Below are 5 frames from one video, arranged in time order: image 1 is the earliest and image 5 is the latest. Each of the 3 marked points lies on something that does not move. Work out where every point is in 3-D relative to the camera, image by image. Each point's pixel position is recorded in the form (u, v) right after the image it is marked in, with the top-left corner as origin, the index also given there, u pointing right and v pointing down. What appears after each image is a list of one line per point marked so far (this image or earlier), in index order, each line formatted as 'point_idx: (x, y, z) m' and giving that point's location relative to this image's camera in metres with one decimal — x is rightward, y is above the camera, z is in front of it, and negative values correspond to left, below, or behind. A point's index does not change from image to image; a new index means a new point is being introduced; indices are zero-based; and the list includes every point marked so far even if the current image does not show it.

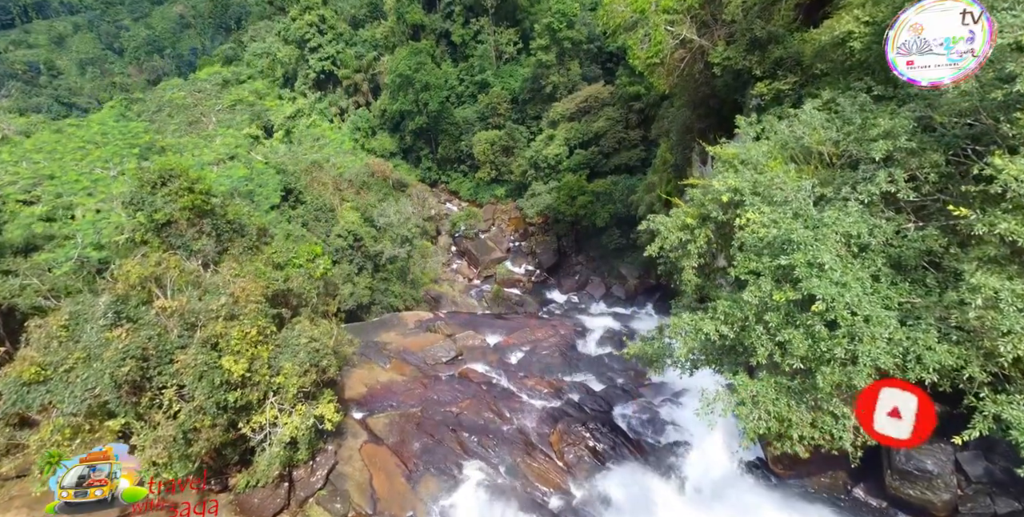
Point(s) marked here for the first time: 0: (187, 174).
0: (-6.8, +1.6, +11.5) m
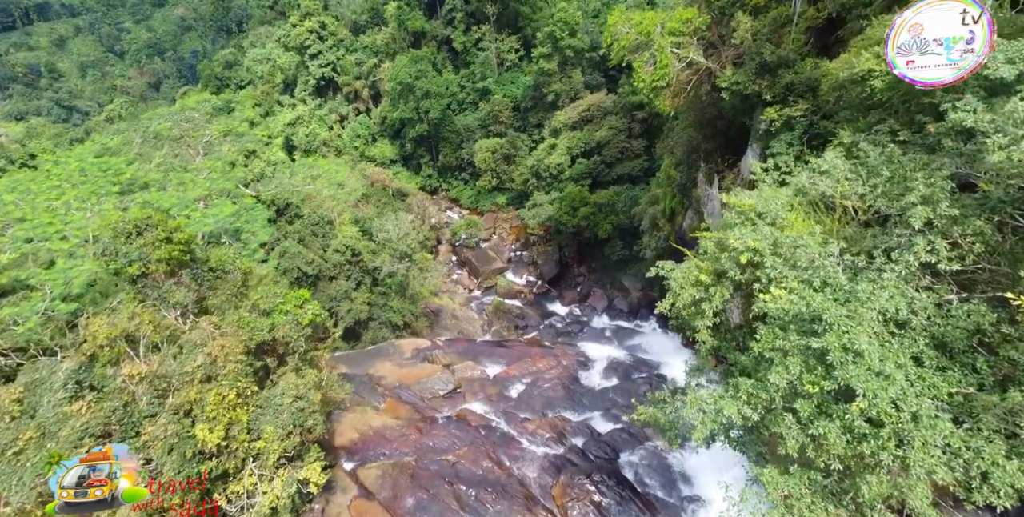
0: (-6.8, +0.7, +10.7) m
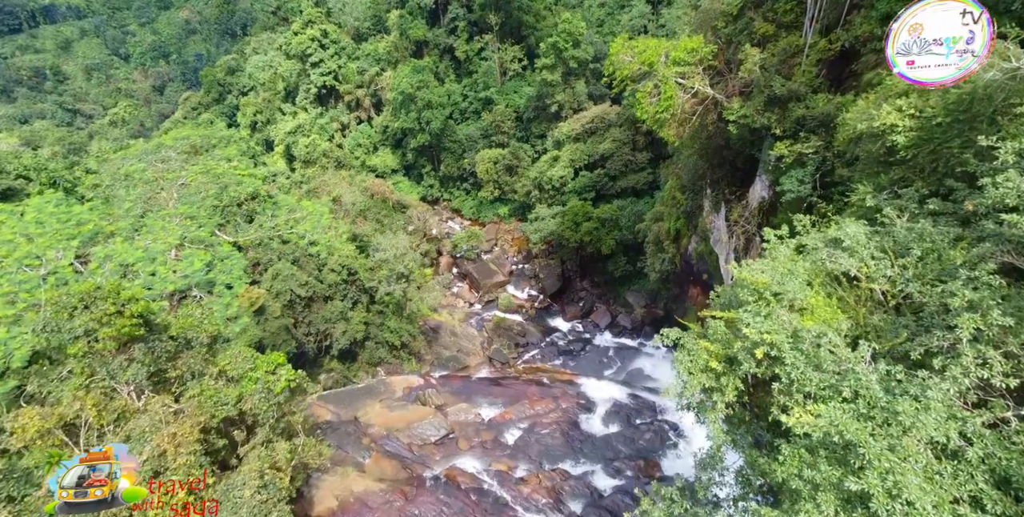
0: (-7.0, -0.6, +9.8) m
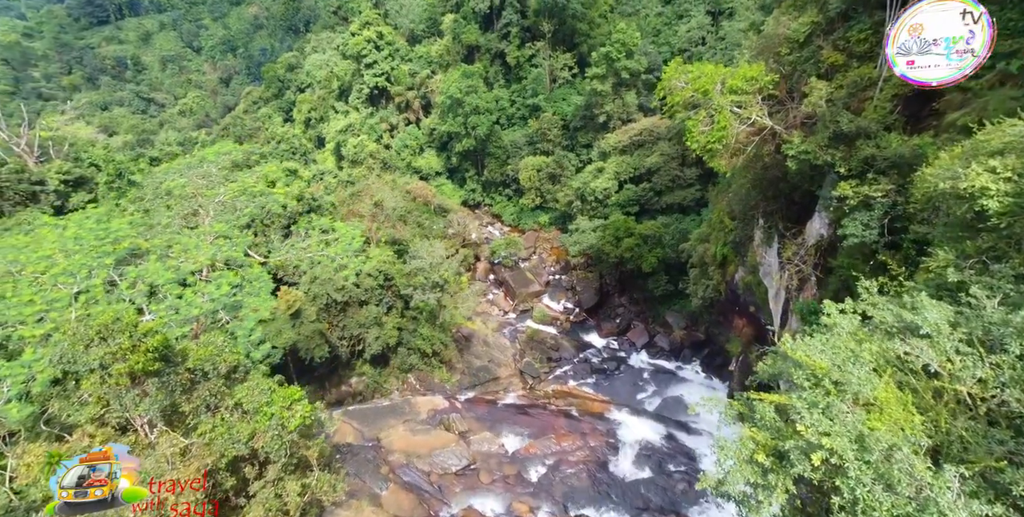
0: (-6.5, -1.1, +9.5) m
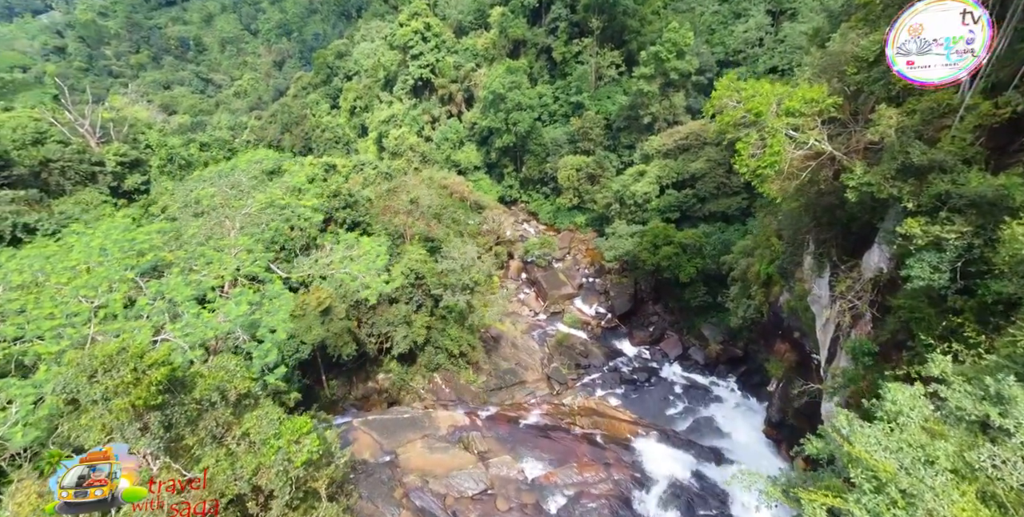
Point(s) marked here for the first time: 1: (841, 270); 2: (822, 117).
0: (-6.1, -1.4, +9.1) m
1: (+9.0, -0.5, +15.0) m
2: (+8.1, +3.5, +14.2) m
